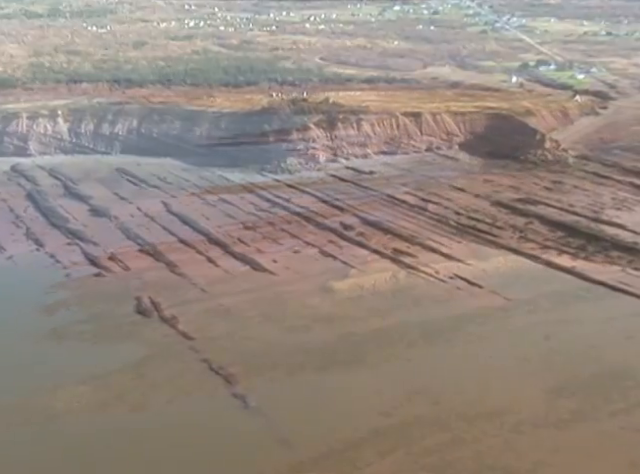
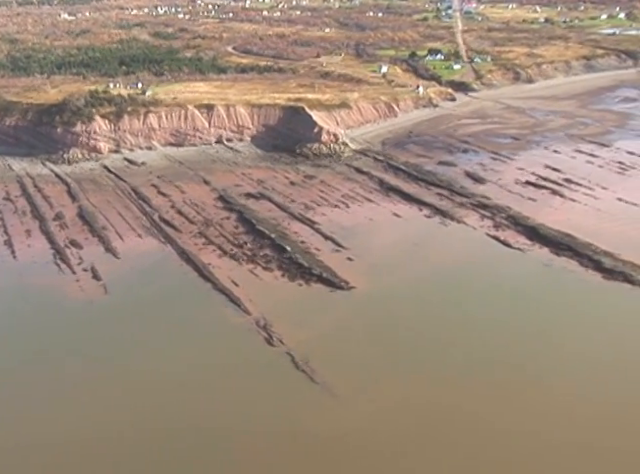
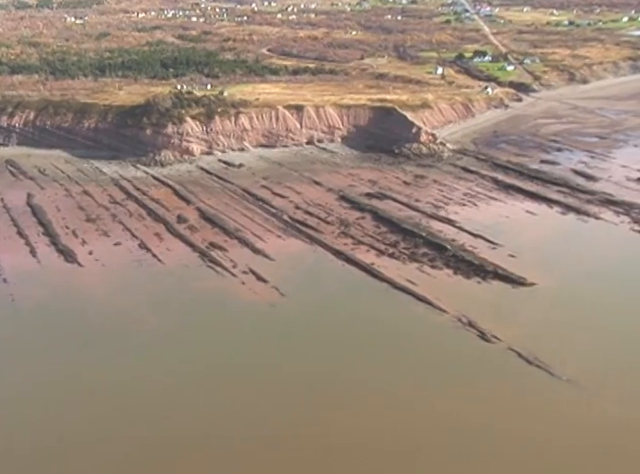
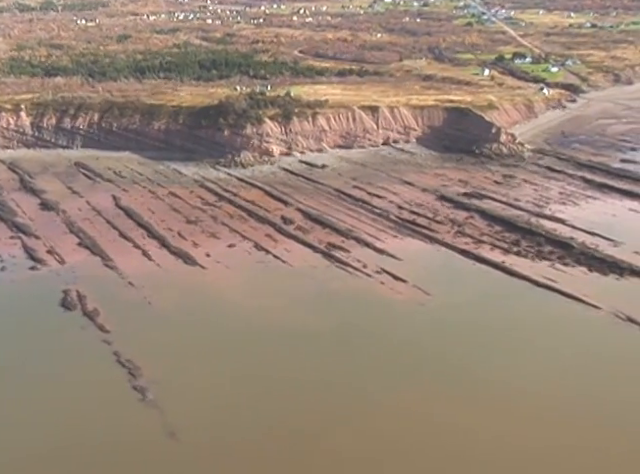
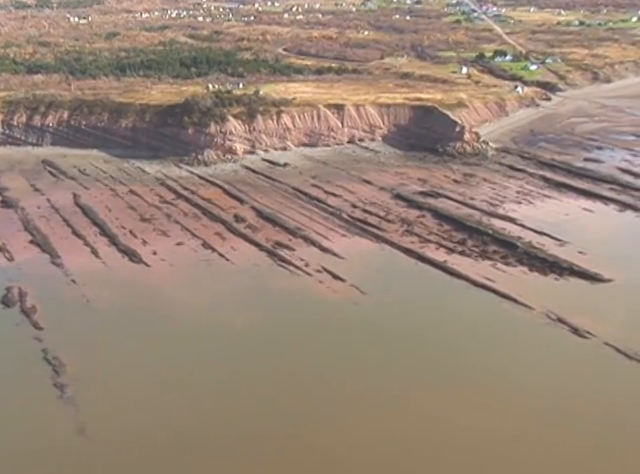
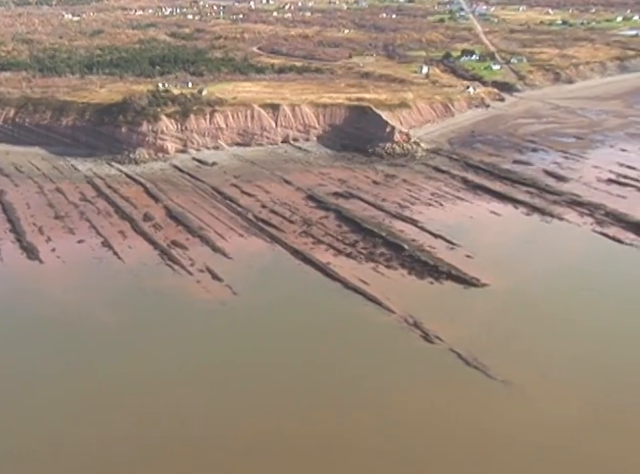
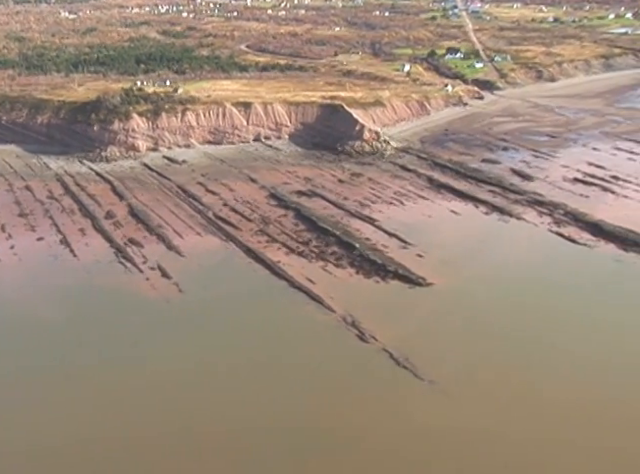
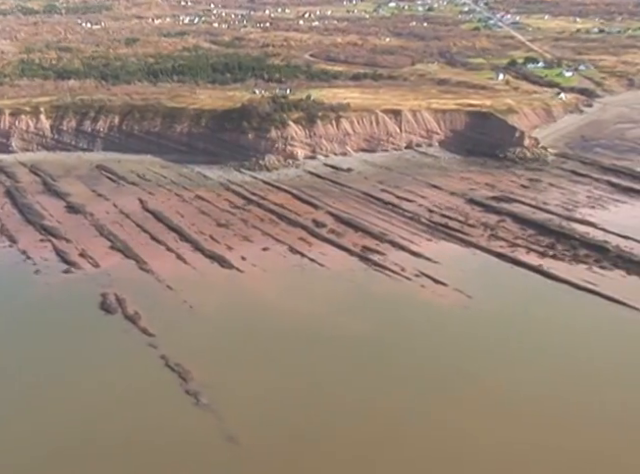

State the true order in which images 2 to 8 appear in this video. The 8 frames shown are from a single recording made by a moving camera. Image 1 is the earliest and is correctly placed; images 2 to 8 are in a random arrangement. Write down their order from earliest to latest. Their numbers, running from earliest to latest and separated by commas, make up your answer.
8, 4, 5, 3, 6, 7, 2
